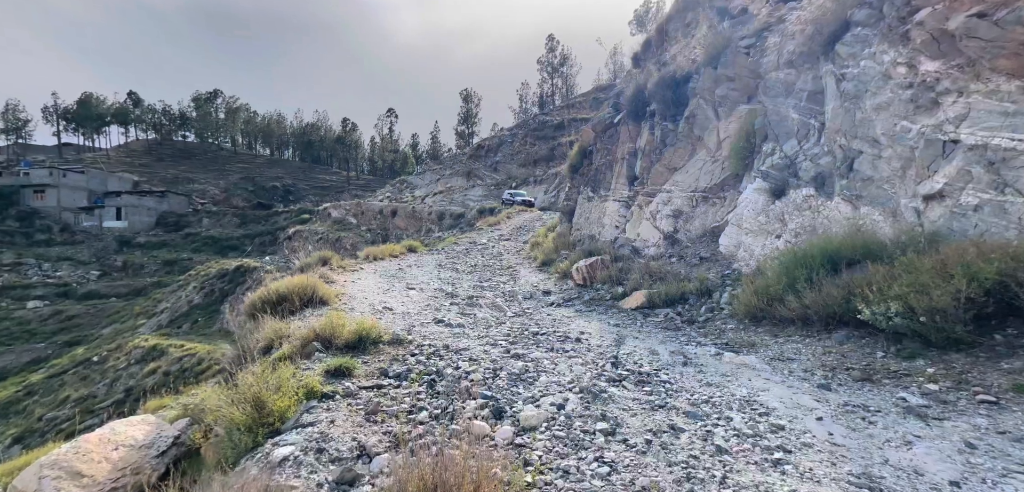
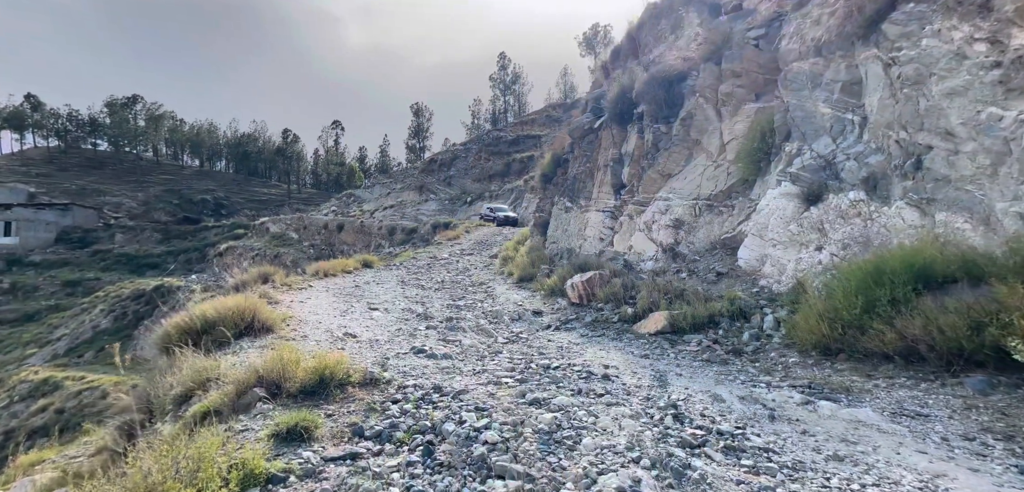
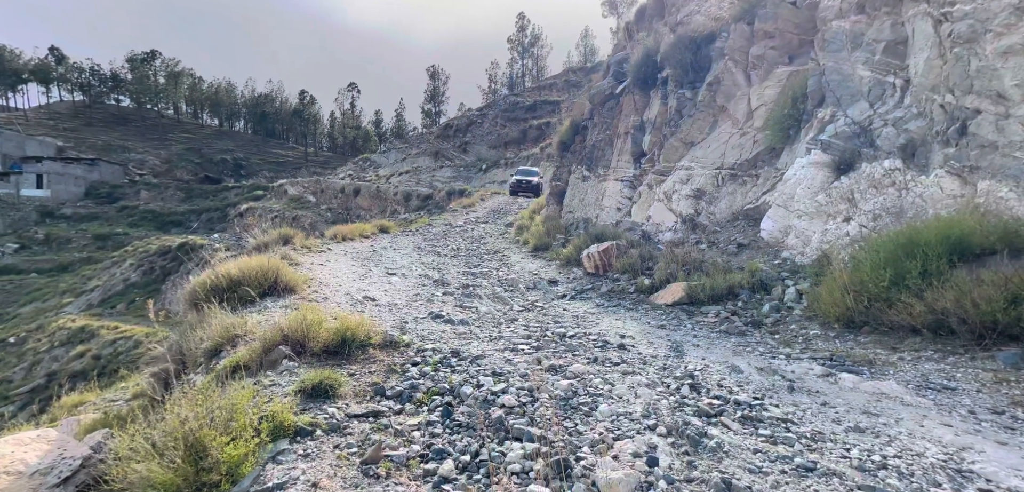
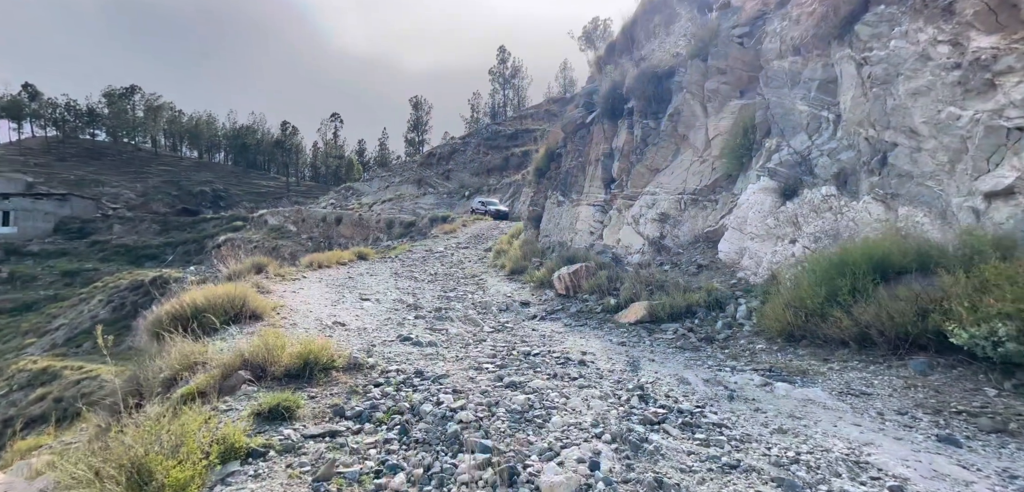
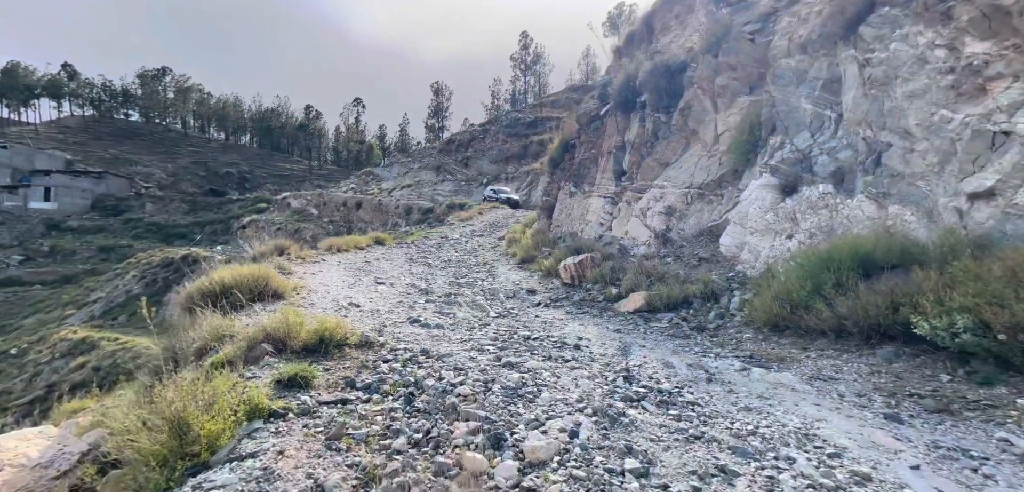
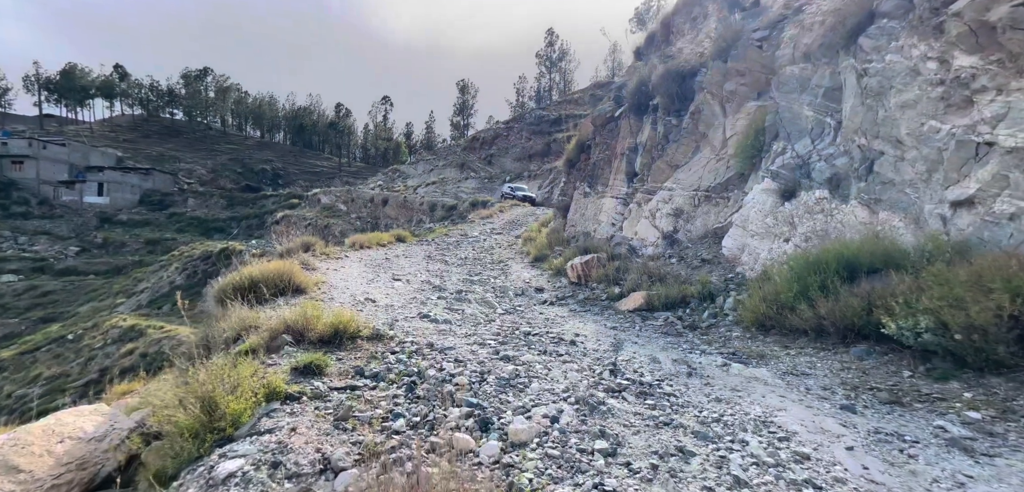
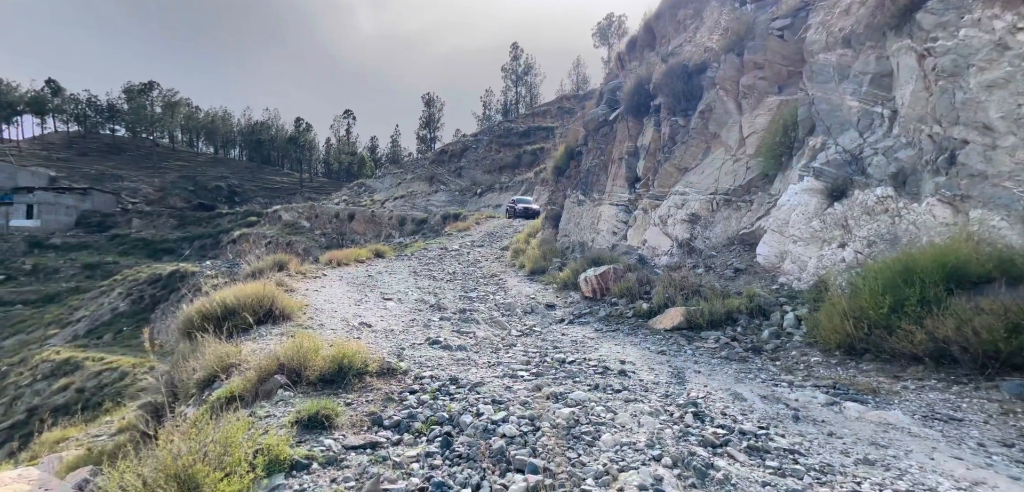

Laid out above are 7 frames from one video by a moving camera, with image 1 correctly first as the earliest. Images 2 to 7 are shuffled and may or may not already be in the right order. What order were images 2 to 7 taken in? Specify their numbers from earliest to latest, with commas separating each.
6, 5, 4, 2, 7, 3
